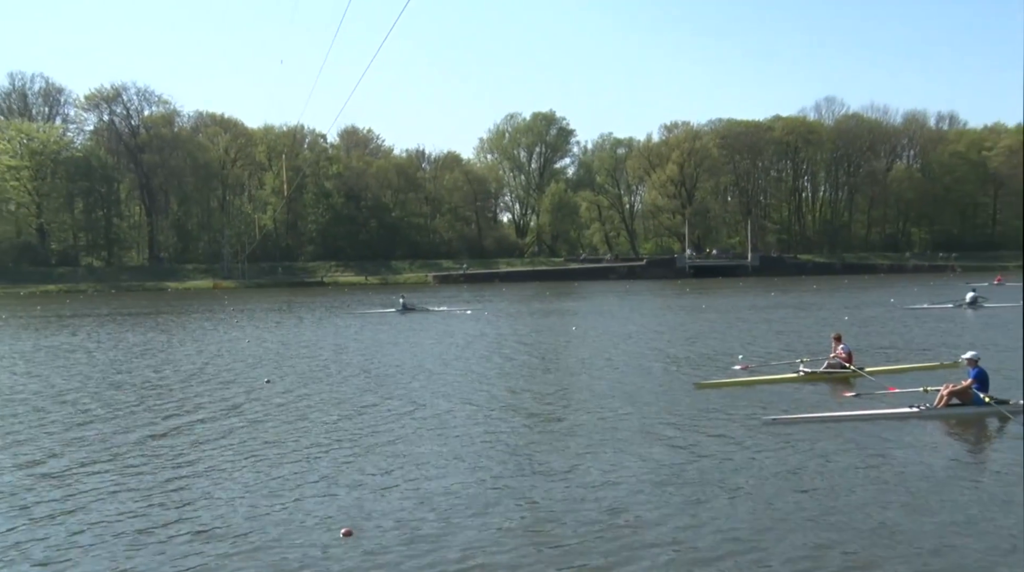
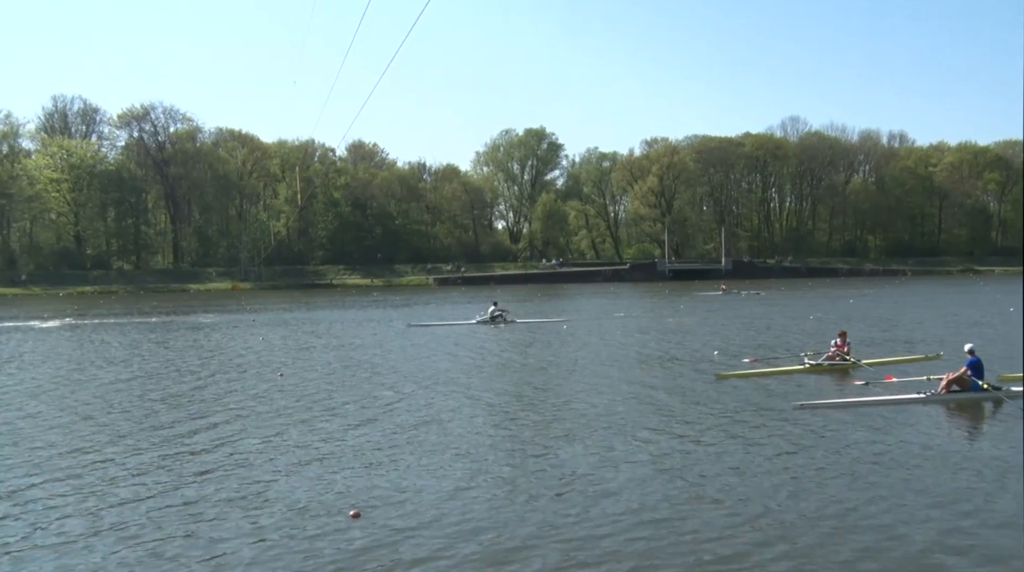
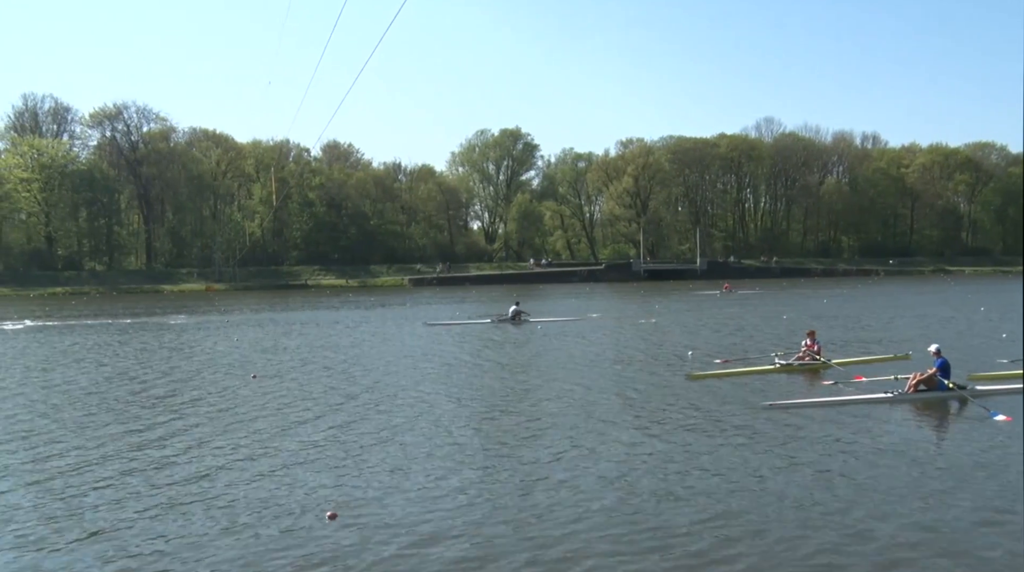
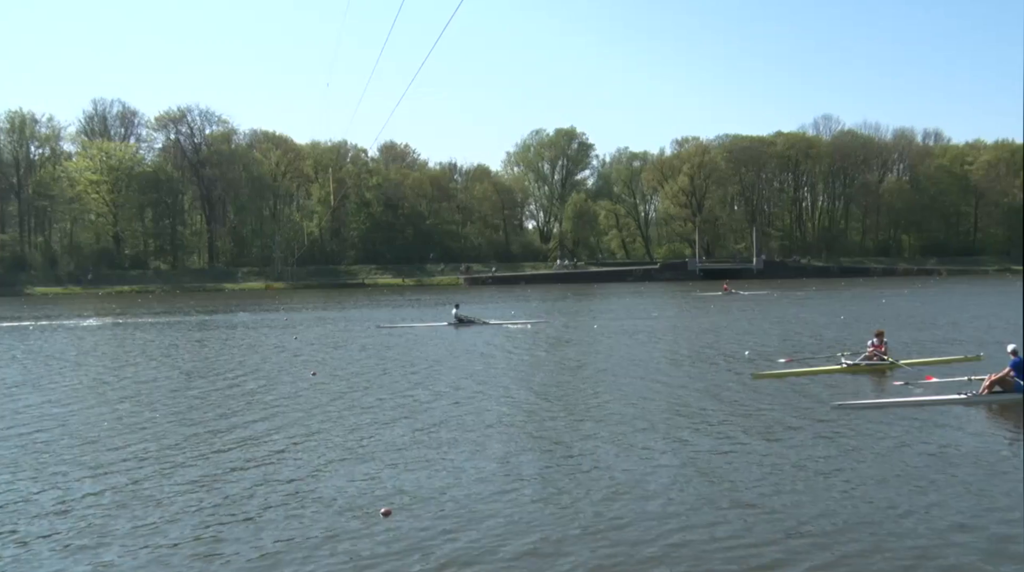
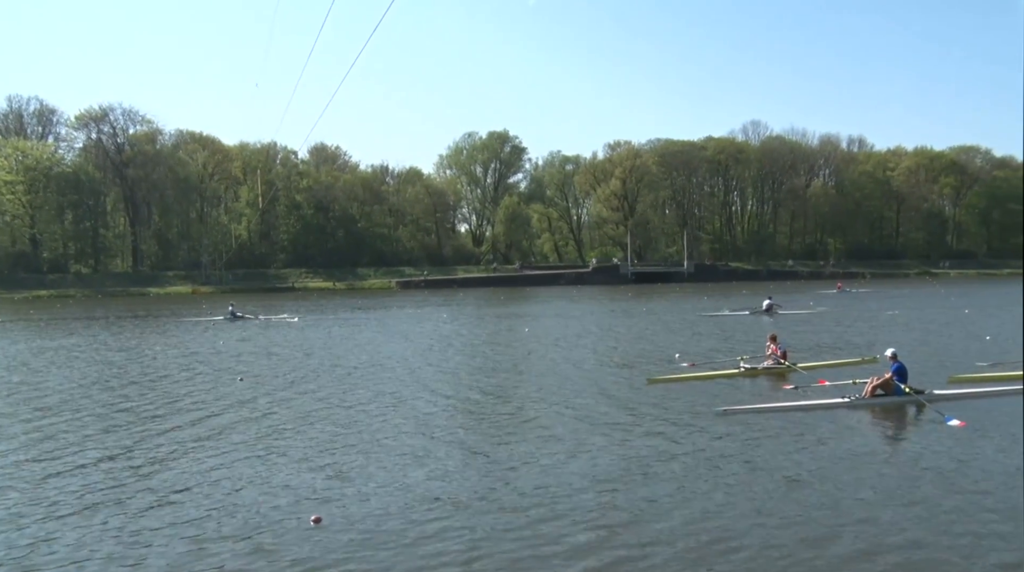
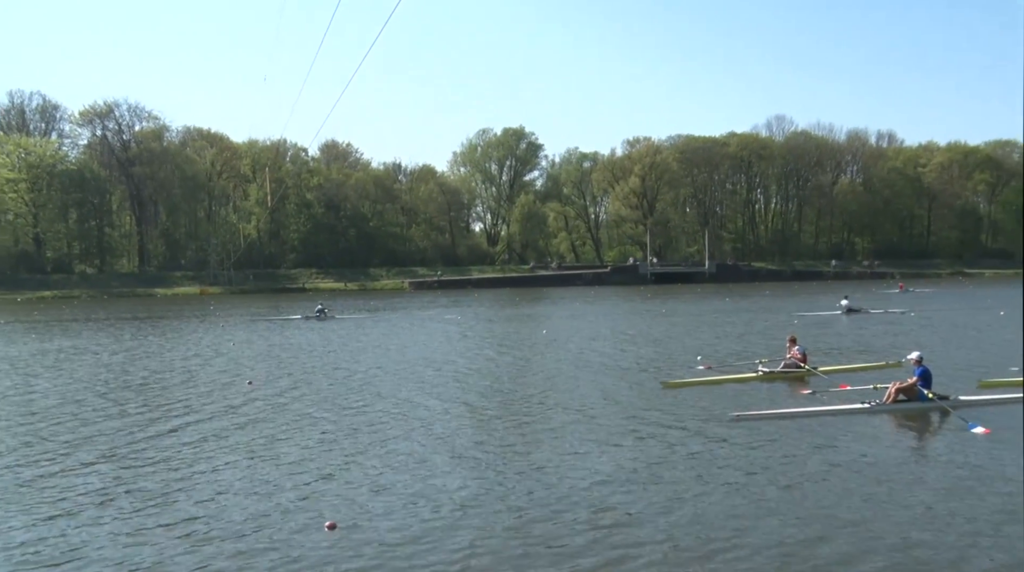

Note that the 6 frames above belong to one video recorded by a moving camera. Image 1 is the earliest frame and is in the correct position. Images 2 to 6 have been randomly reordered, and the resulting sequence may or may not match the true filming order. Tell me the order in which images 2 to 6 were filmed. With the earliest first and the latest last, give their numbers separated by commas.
6, 5, 3, 2, 4
